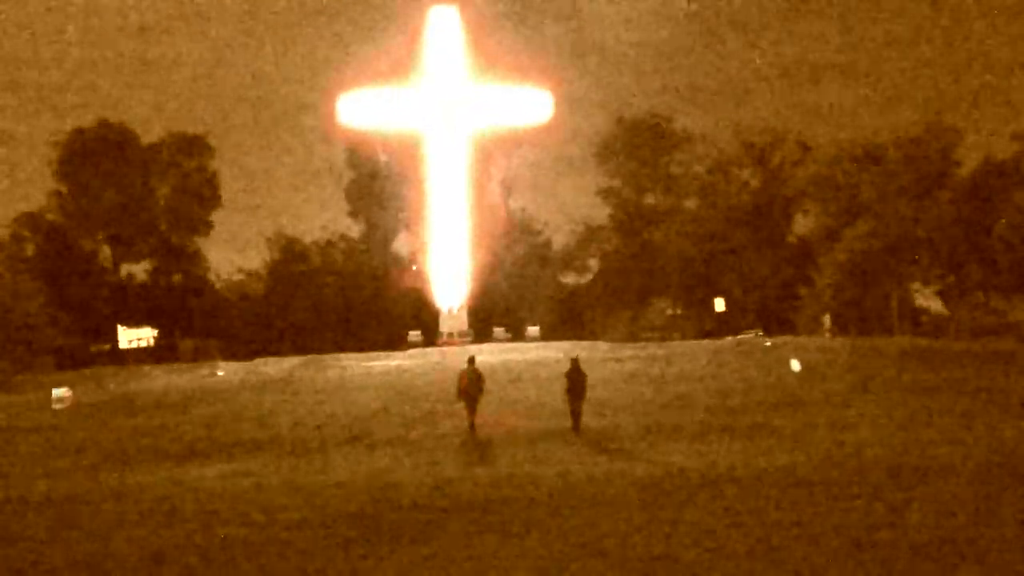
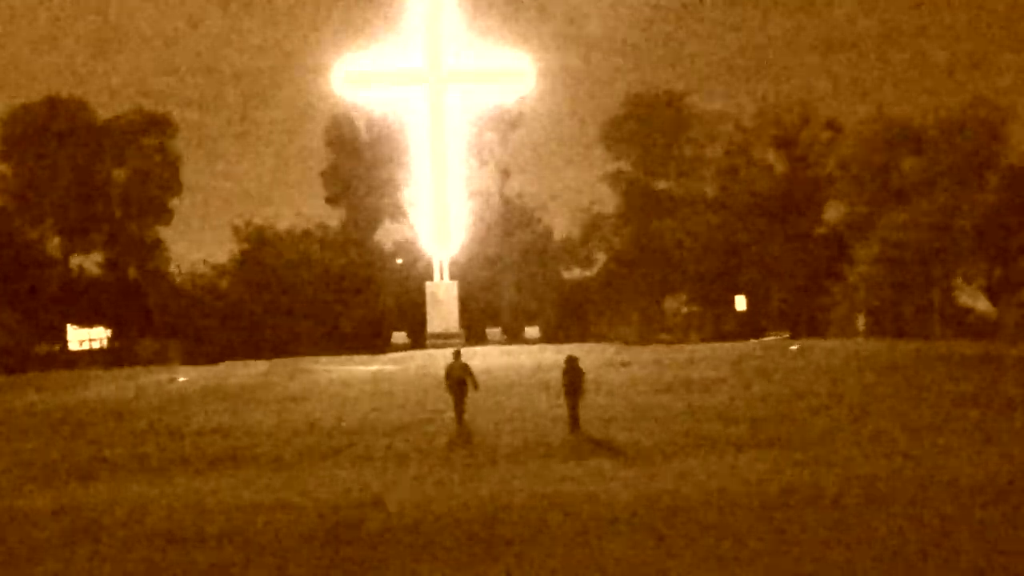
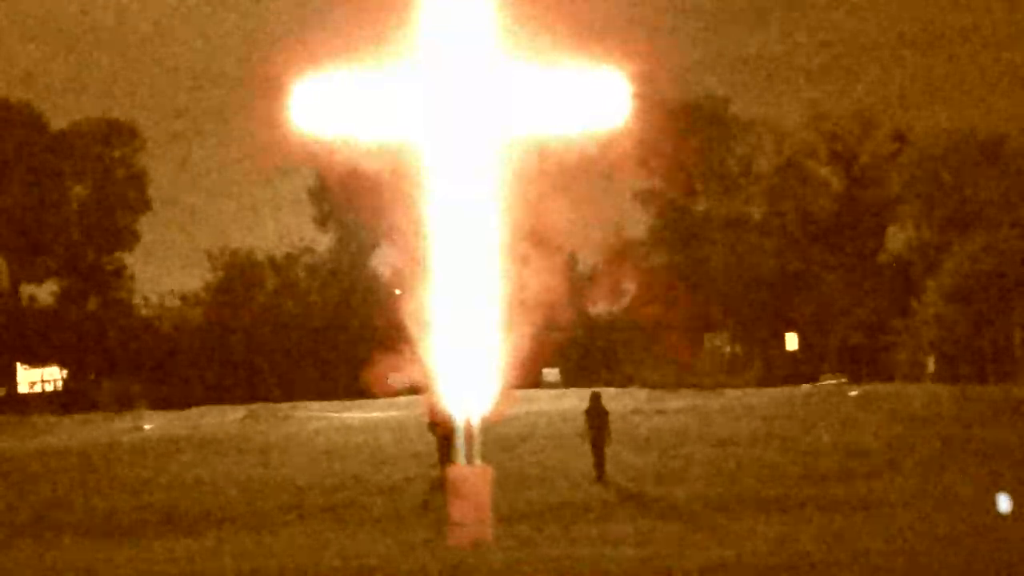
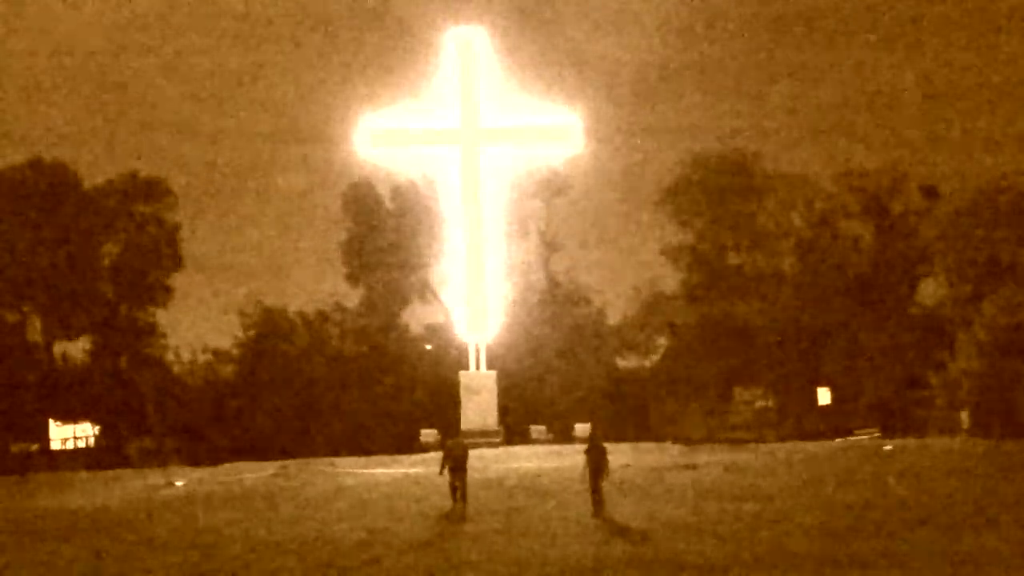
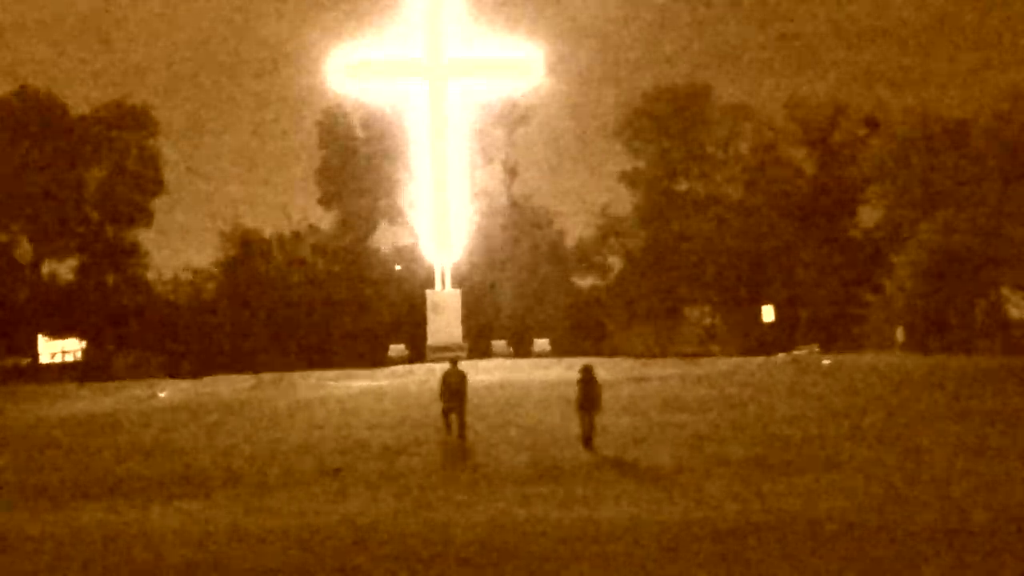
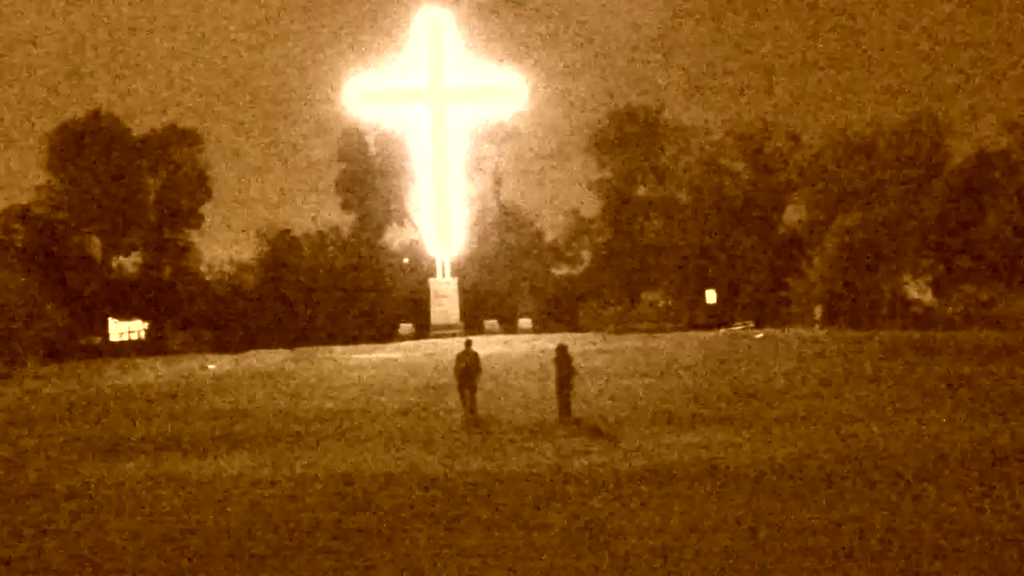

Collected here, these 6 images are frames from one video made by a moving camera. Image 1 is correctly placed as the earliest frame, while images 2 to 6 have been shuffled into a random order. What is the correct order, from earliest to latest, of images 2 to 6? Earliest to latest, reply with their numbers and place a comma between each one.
6, 2, 5, 3, 4
